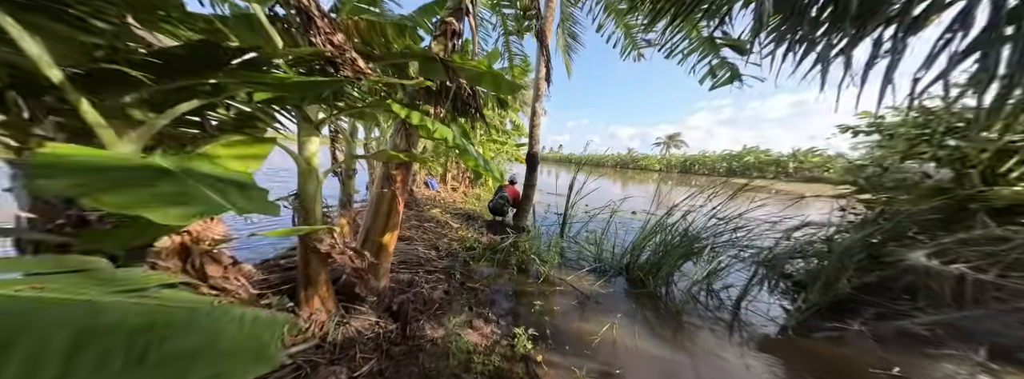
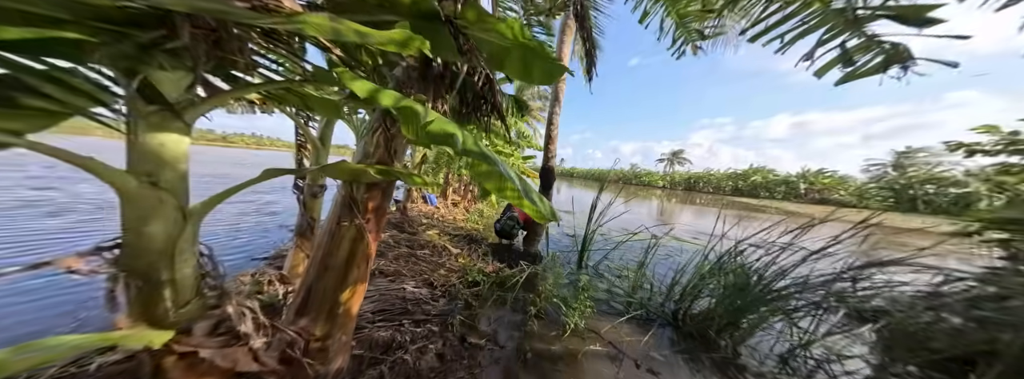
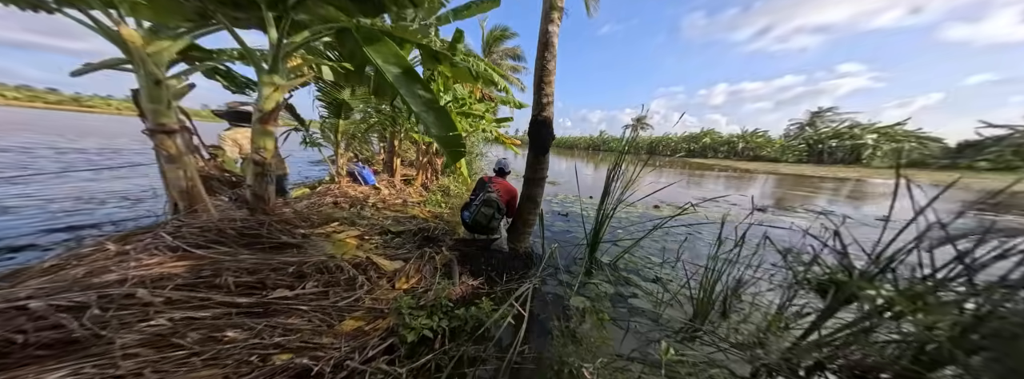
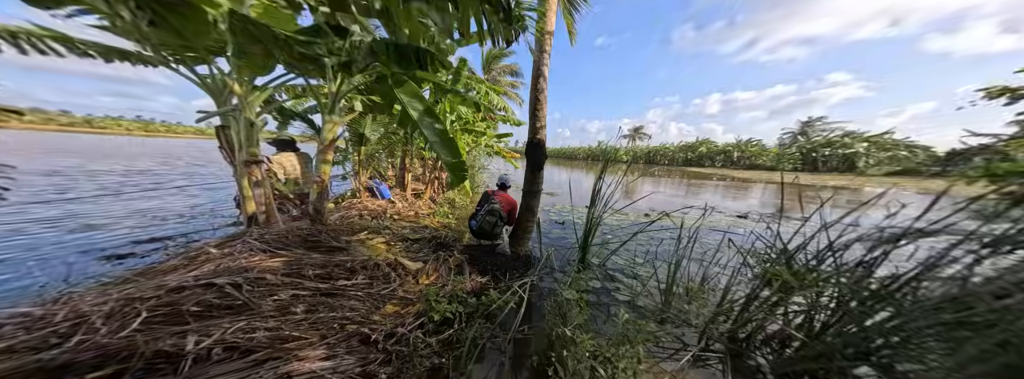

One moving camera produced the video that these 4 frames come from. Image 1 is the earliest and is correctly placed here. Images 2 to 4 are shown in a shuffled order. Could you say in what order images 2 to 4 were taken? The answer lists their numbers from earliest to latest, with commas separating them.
2, 4, 3
